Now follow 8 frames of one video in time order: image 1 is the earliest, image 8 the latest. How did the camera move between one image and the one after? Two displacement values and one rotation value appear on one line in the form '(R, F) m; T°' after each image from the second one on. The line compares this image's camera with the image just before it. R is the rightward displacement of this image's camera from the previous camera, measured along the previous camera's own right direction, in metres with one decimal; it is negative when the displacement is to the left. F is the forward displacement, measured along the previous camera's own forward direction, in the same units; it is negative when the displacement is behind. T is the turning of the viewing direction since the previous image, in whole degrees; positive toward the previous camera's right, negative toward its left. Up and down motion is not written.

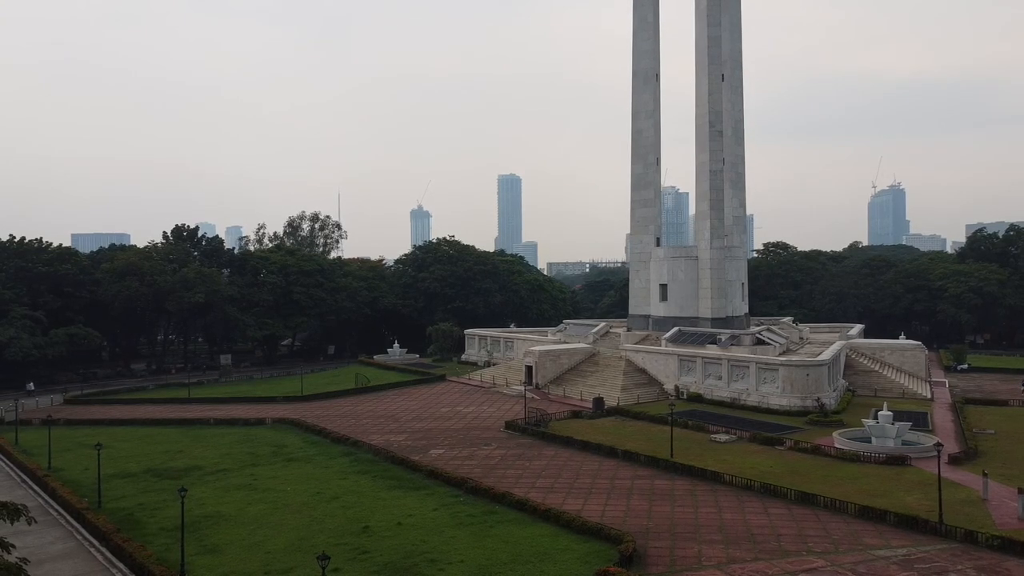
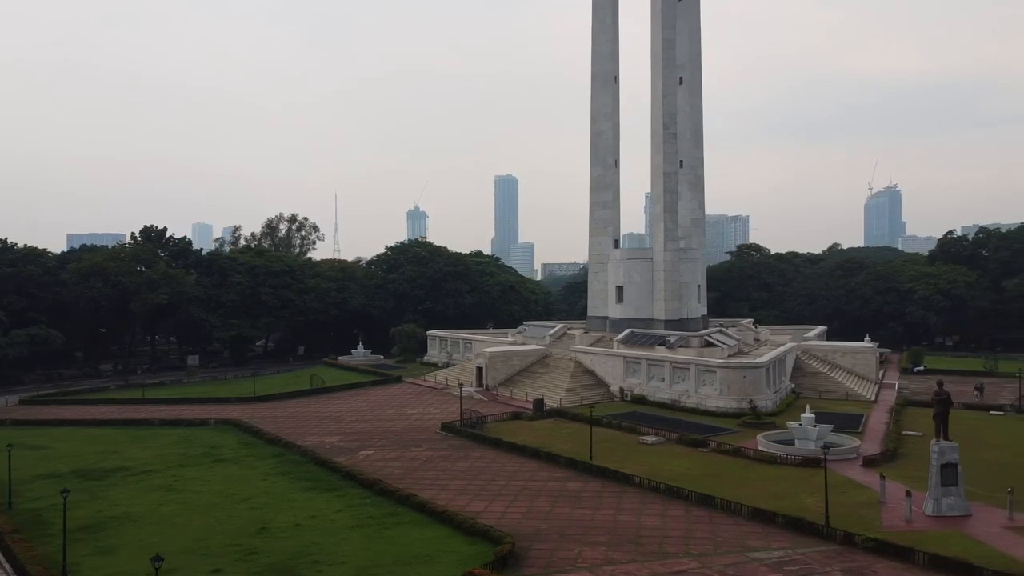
(+3.7, -0.1) m; 0°
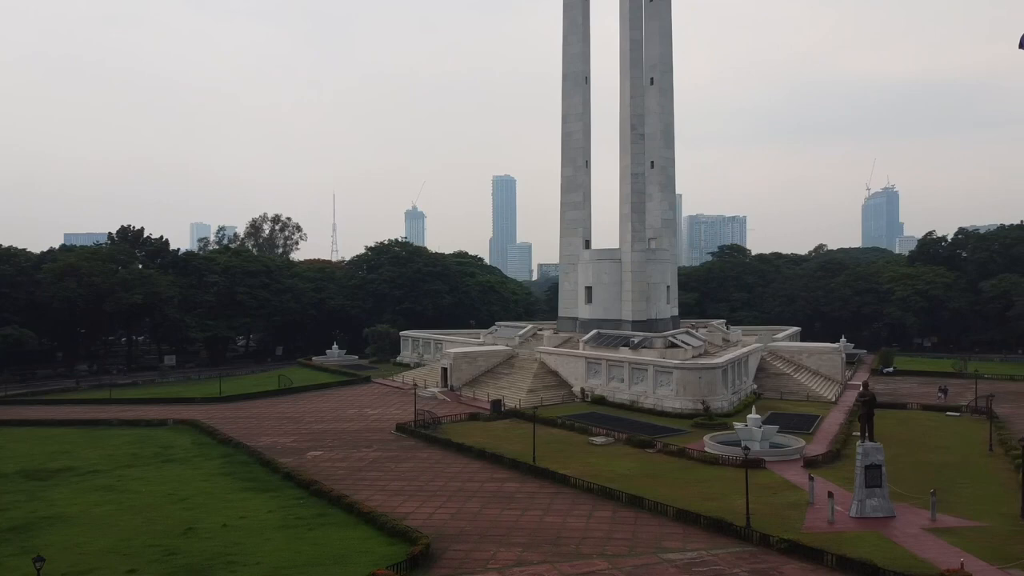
(+2.6, 0.0) m; 0°
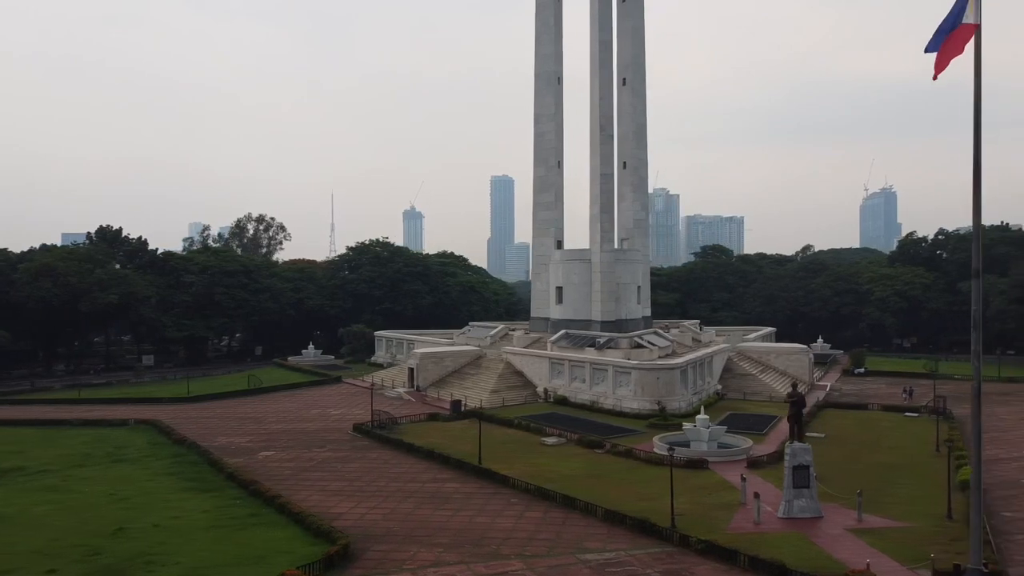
(+2.5, 0.0) m; 0°
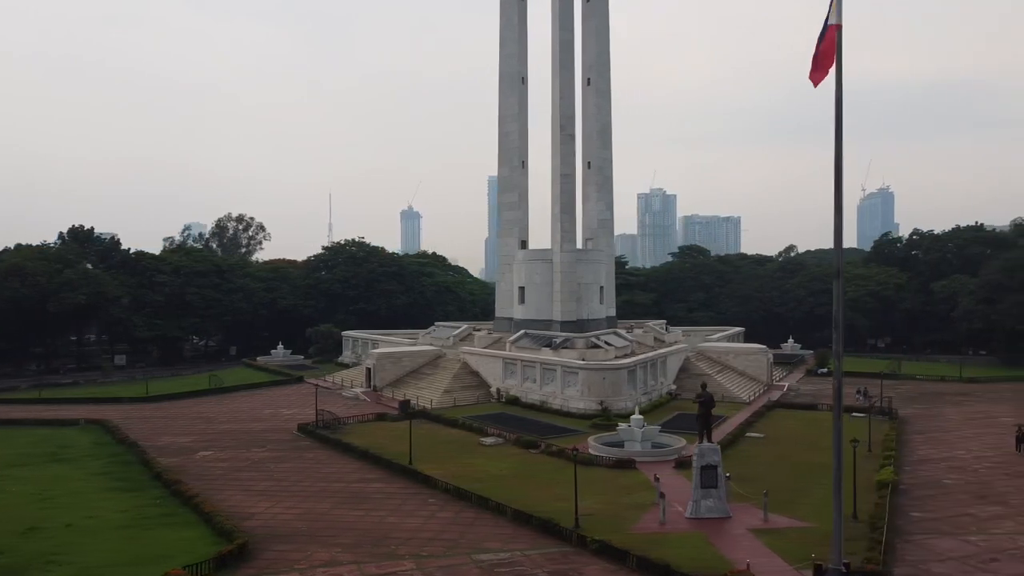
(+3.2, 0.0) m; 0°
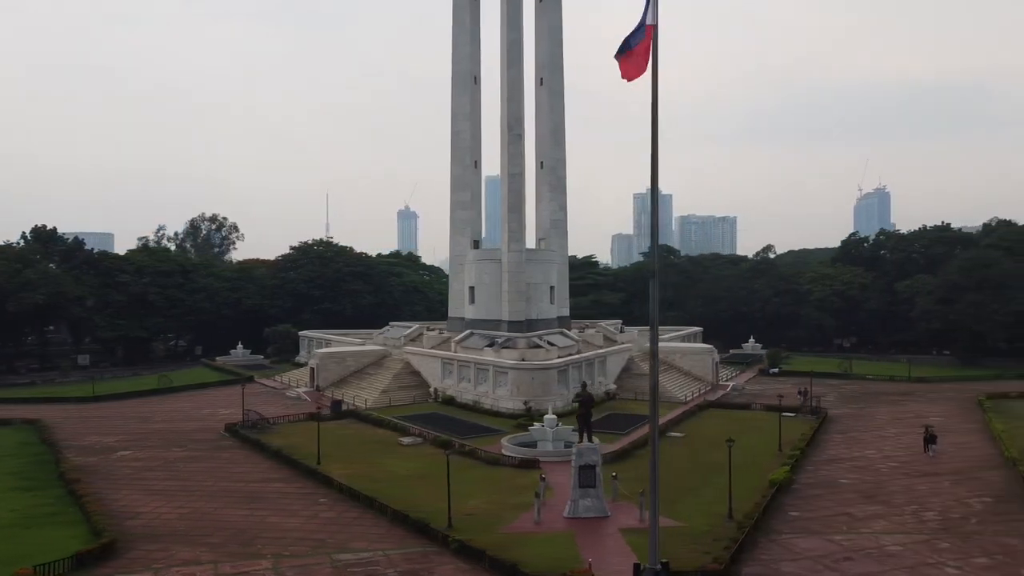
(+4.3, 0.0) m; 0°
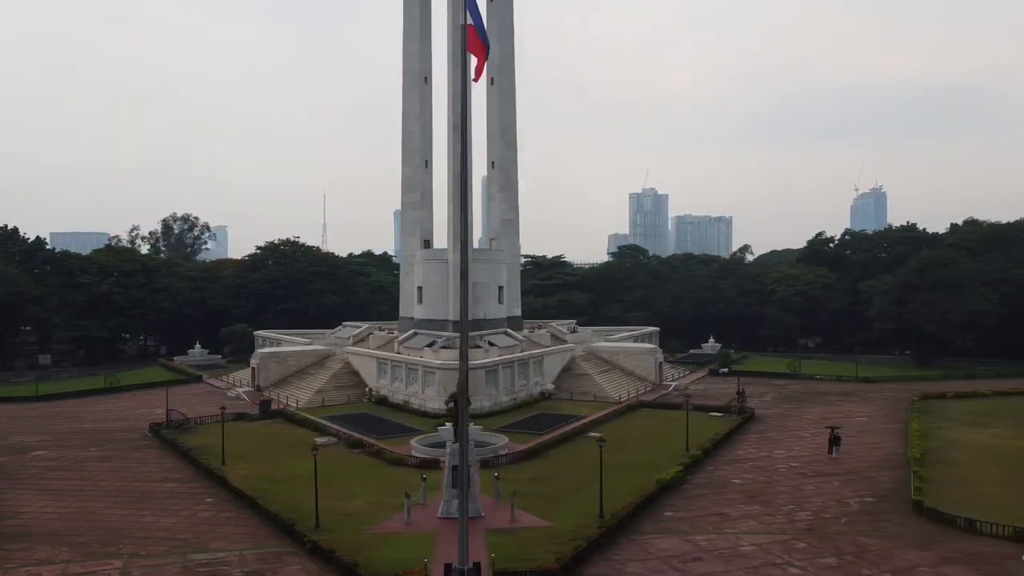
(+4.4, 0.0) m; 0°
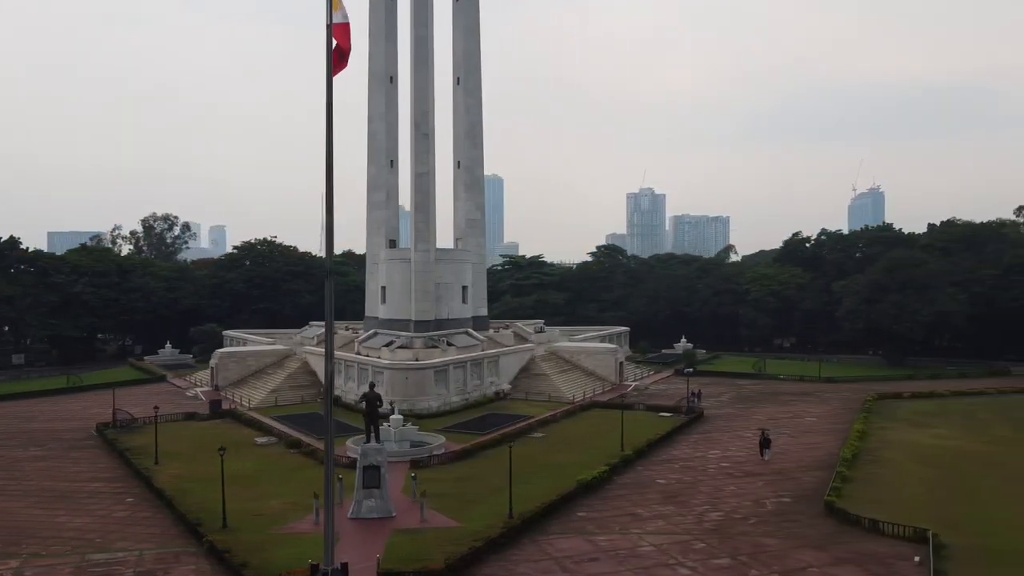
(+3.1, 0.0) m; 0°
